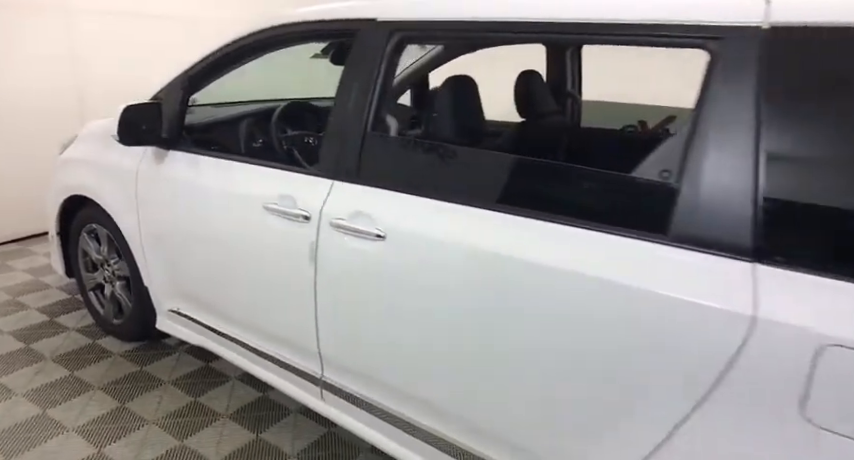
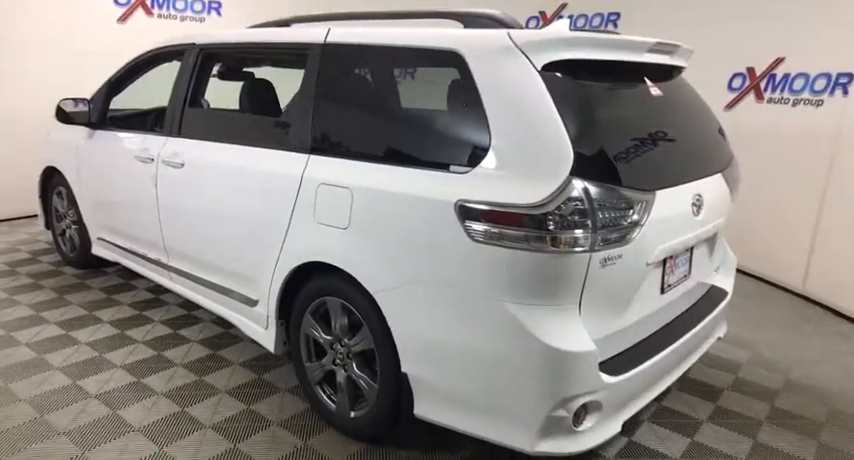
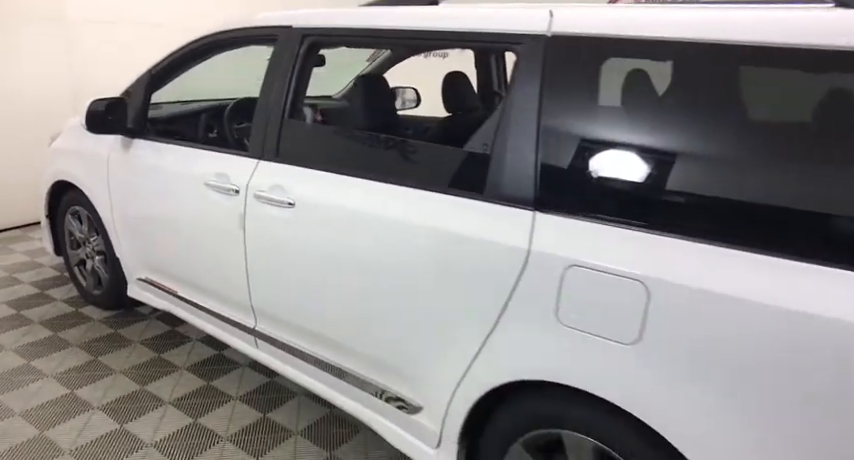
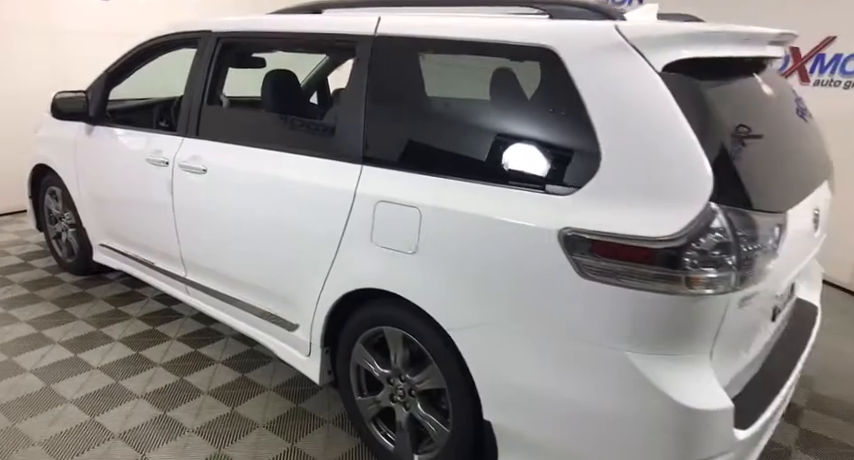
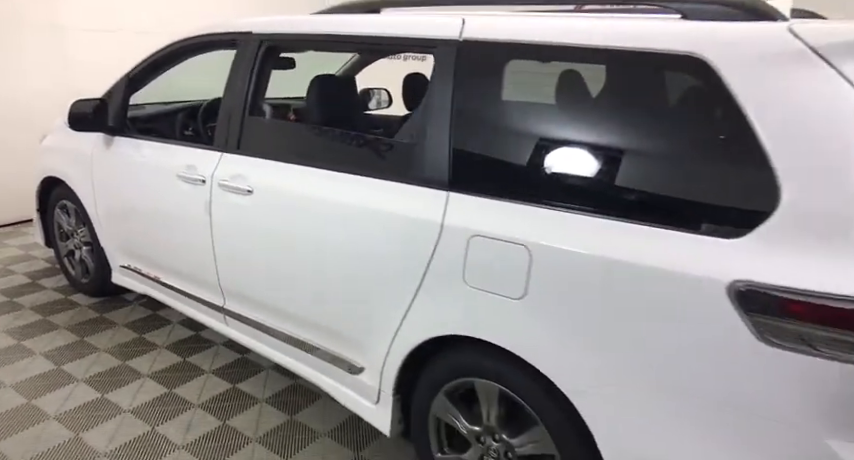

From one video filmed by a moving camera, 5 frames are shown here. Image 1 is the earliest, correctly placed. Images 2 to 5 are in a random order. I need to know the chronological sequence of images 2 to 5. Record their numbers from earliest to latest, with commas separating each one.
3, 5, 4, 2
